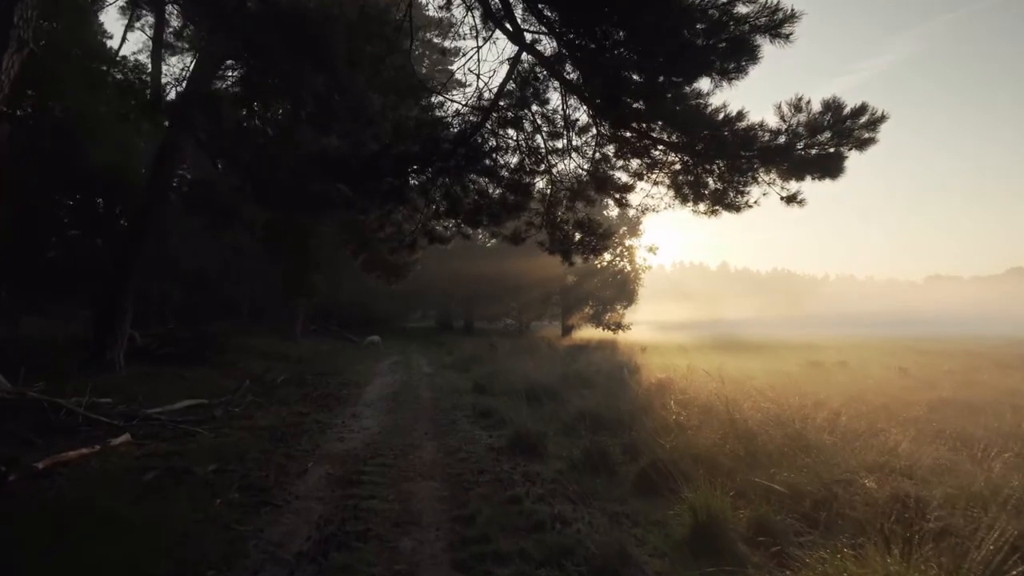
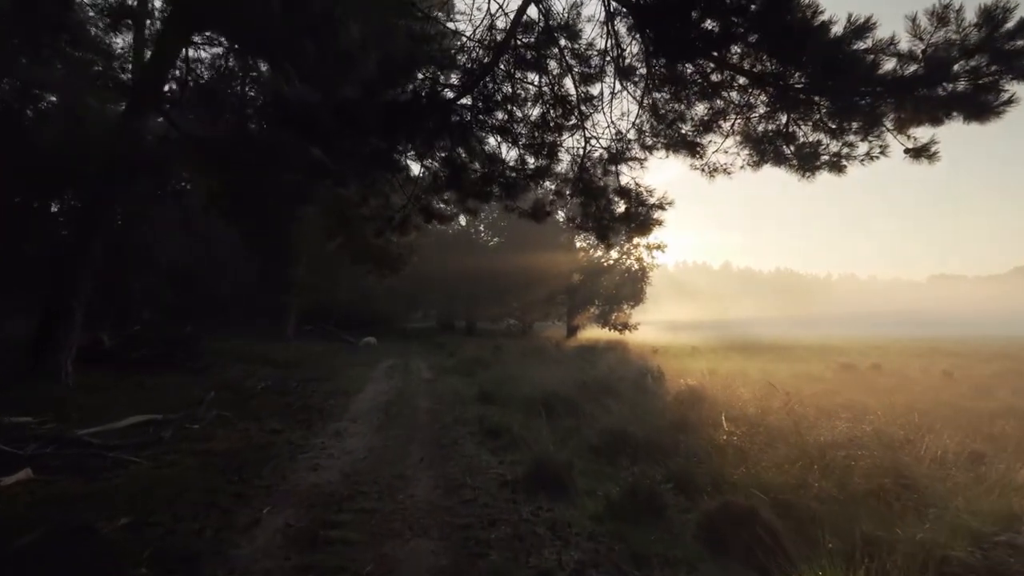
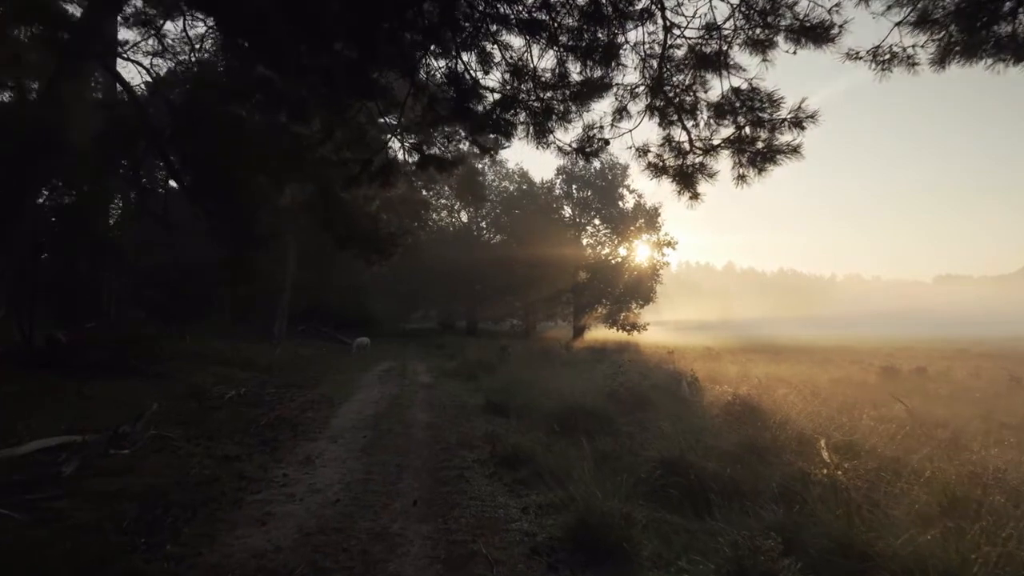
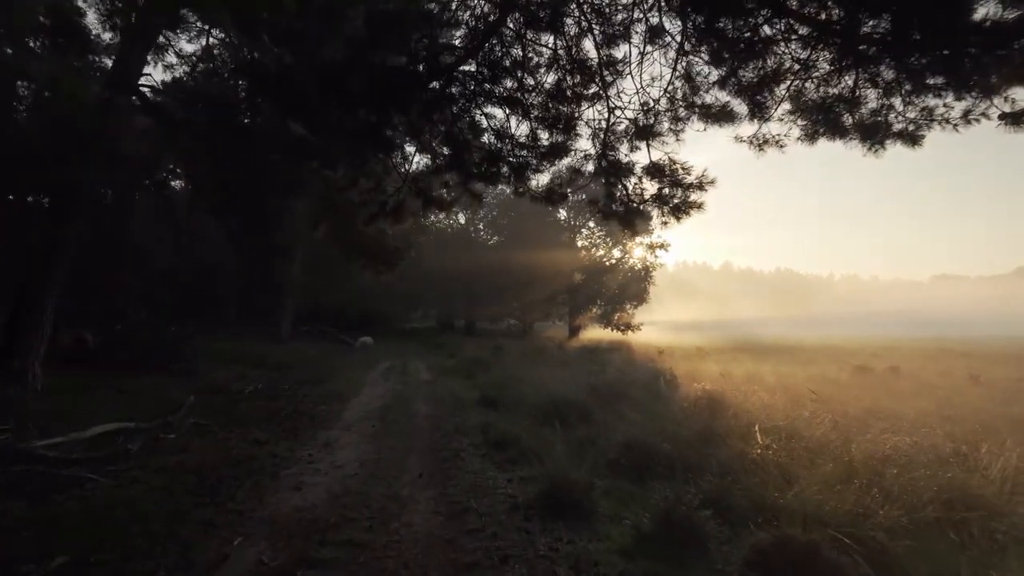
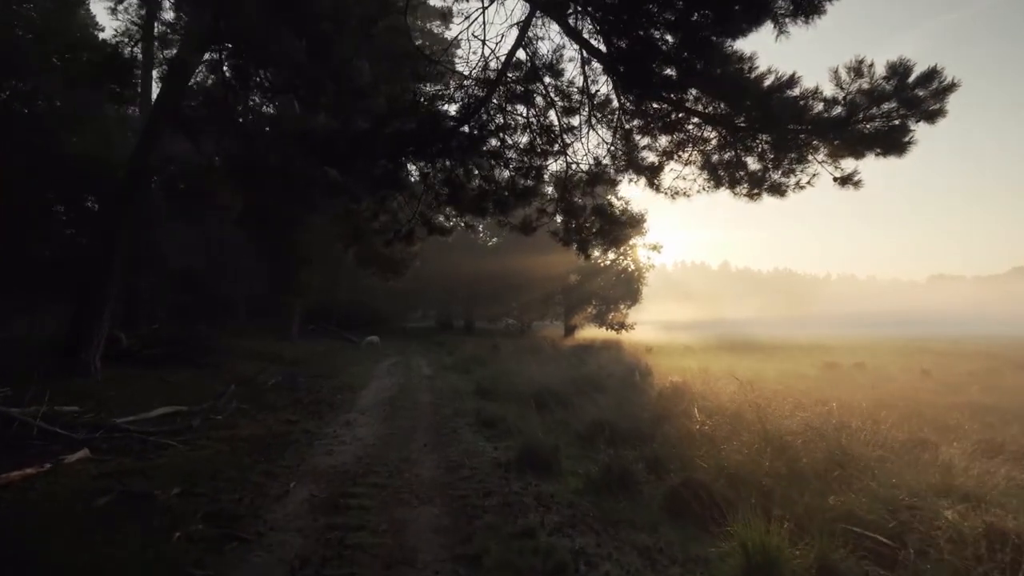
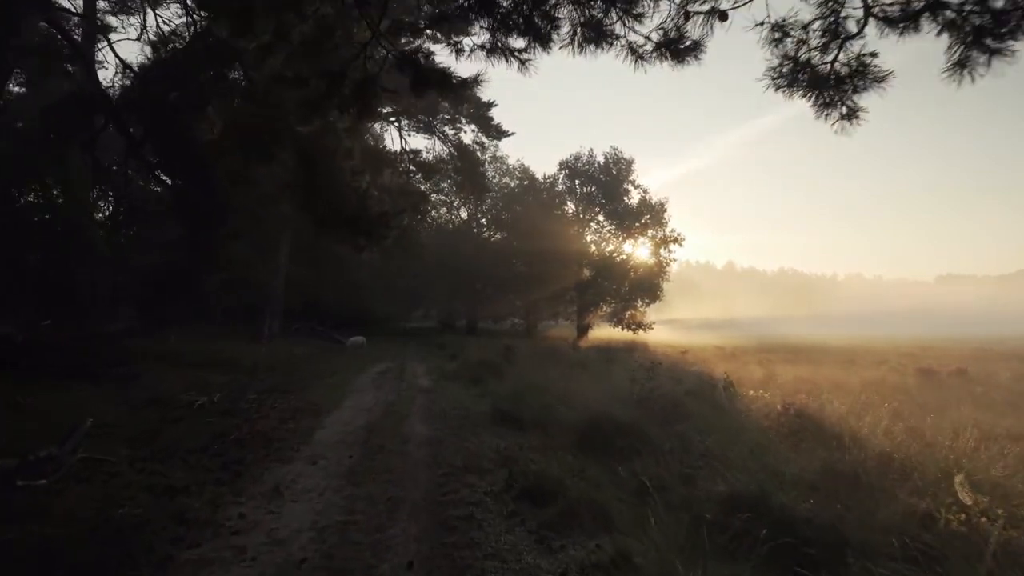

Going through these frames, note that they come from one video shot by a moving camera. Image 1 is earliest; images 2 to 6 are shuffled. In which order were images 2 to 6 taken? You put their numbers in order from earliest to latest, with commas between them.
5, 2, 4, 3, 6
